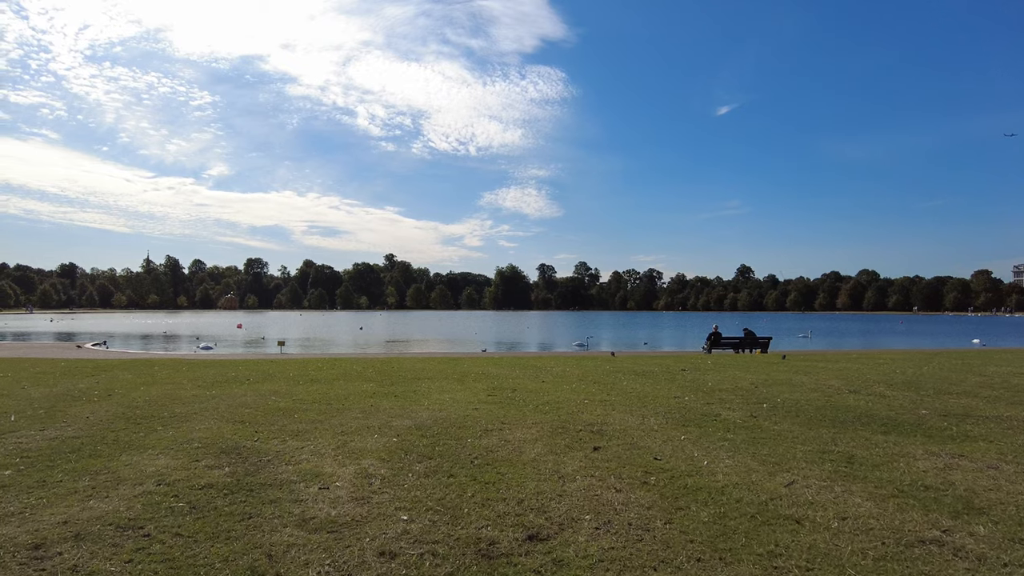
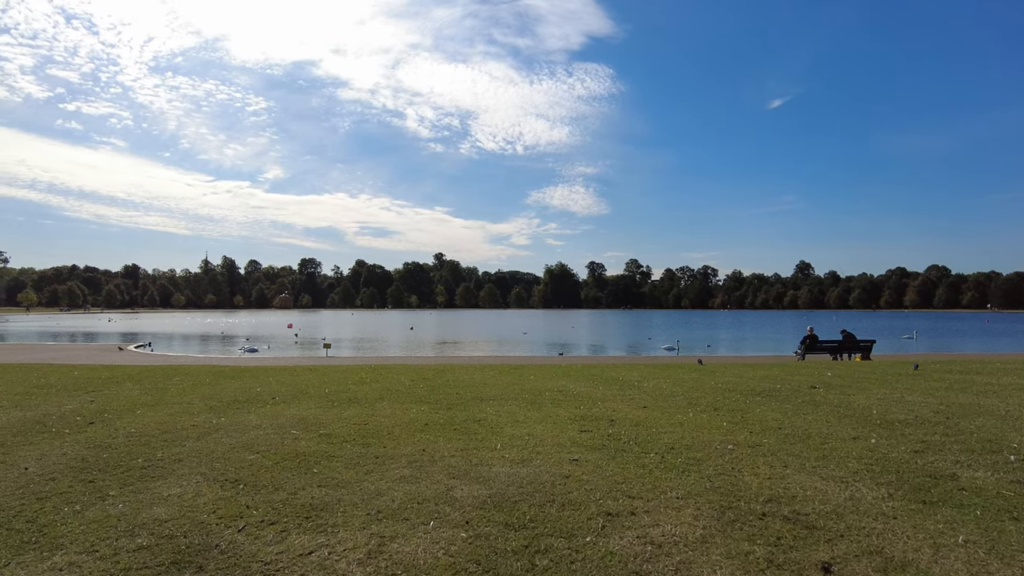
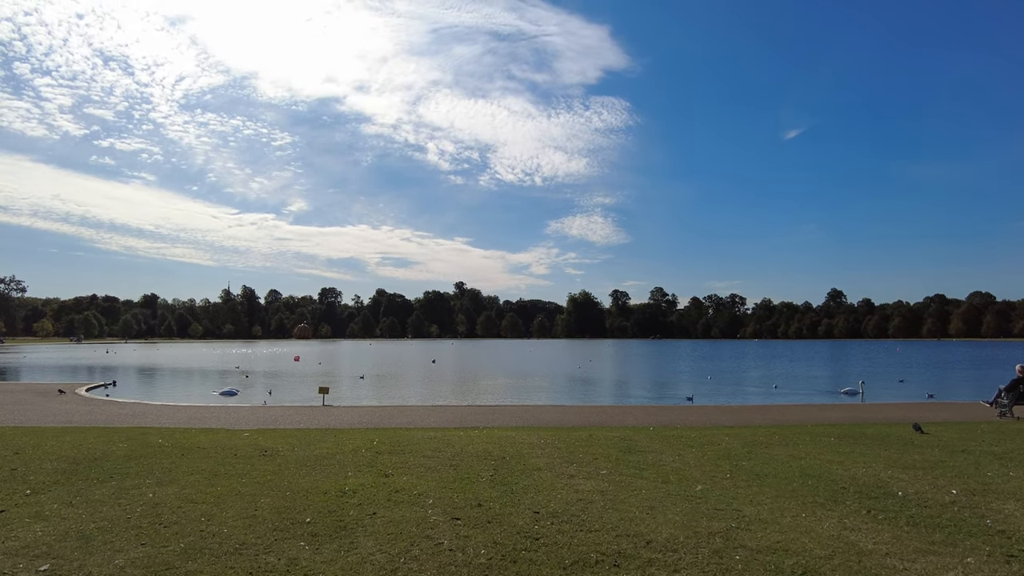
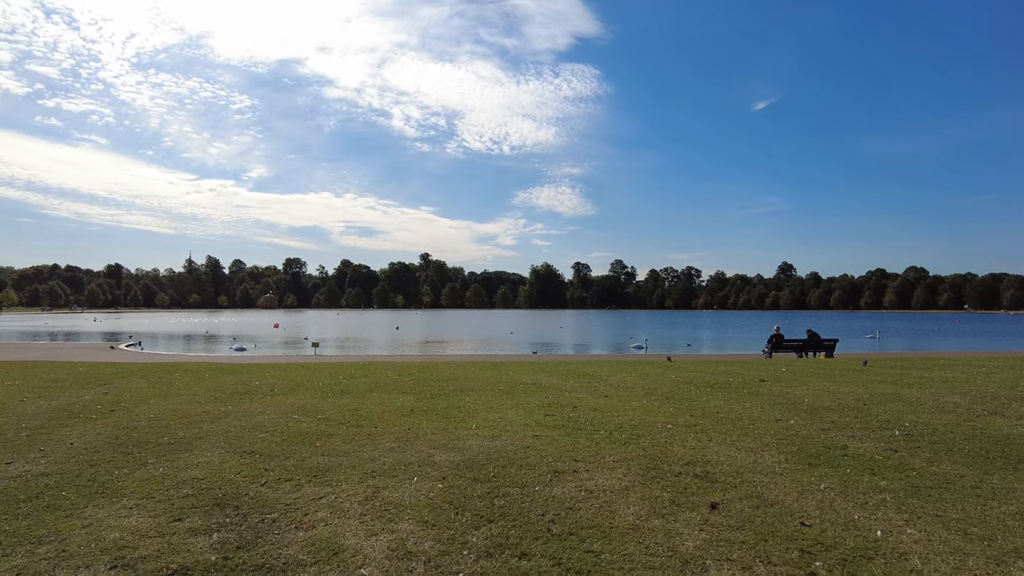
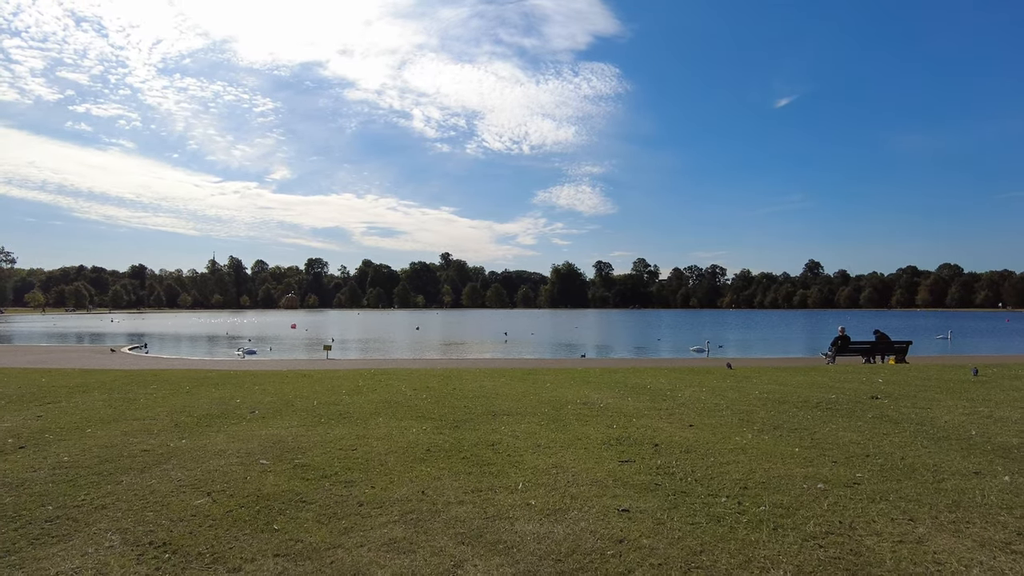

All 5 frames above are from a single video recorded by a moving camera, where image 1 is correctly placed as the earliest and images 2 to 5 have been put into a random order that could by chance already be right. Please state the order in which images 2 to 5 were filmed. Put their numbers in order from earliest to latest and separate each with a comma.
4, 2, 5, 3
